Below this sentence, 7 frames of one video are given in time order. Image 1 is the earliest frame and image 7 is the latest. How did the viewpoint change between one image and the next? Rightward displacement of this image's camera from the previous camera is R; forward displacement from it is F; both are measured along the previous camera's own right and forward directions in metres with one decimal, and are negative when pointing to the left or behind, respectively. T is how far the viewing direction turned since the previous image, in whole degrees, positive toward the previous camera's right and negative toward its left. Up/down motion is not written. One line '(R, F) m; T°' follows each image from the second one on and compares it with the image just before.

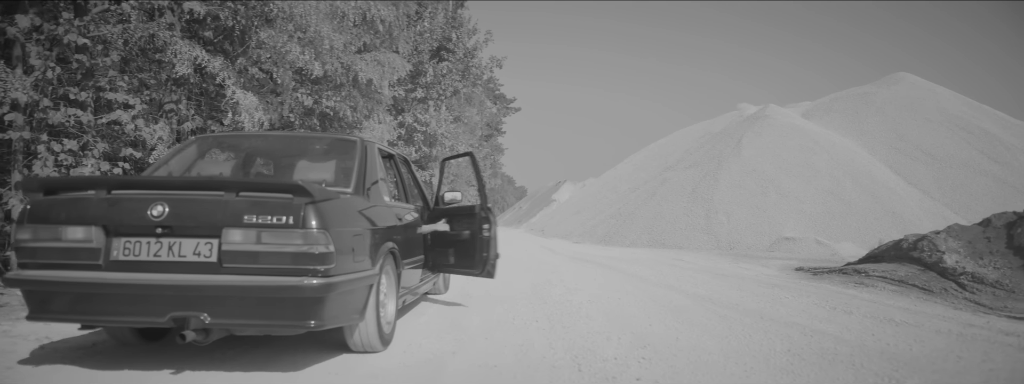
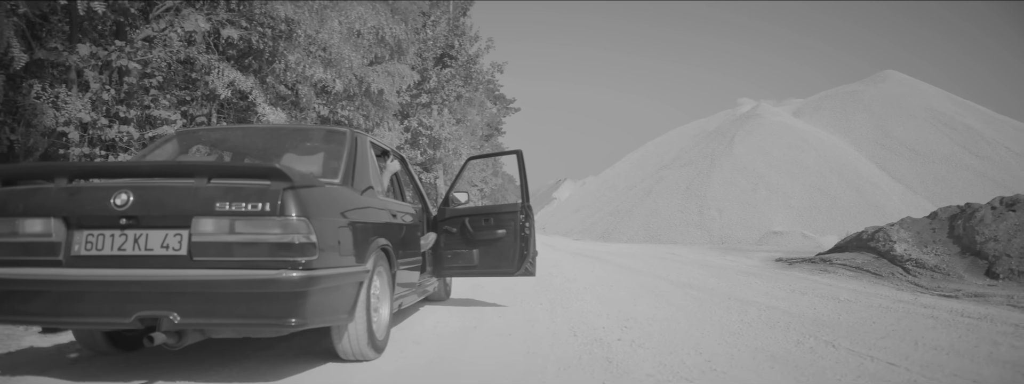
(-0.1, -1.1) m; 0°
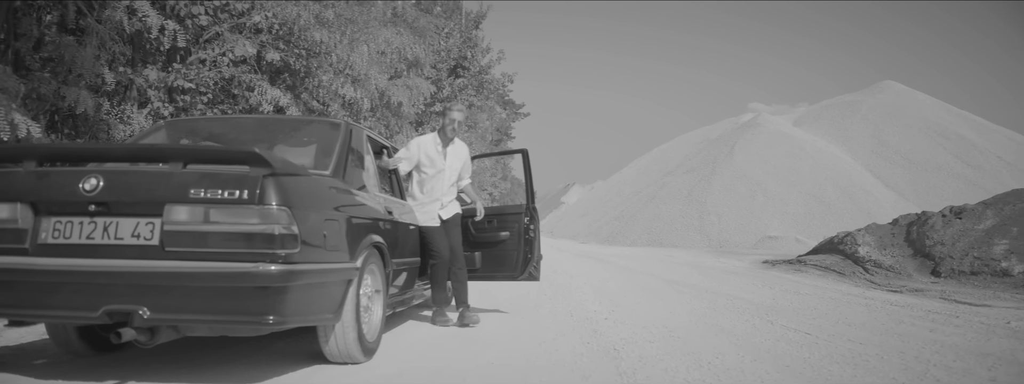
(0.0, -1.3) m; -1°
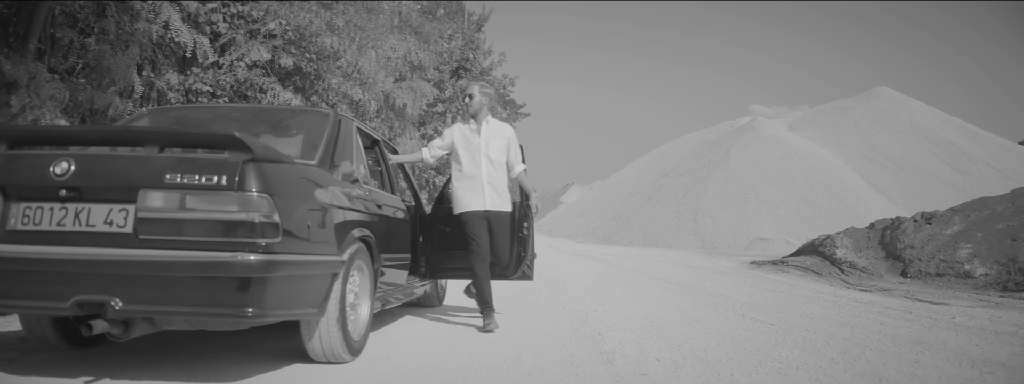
(0.0, -0.6) m; 0°
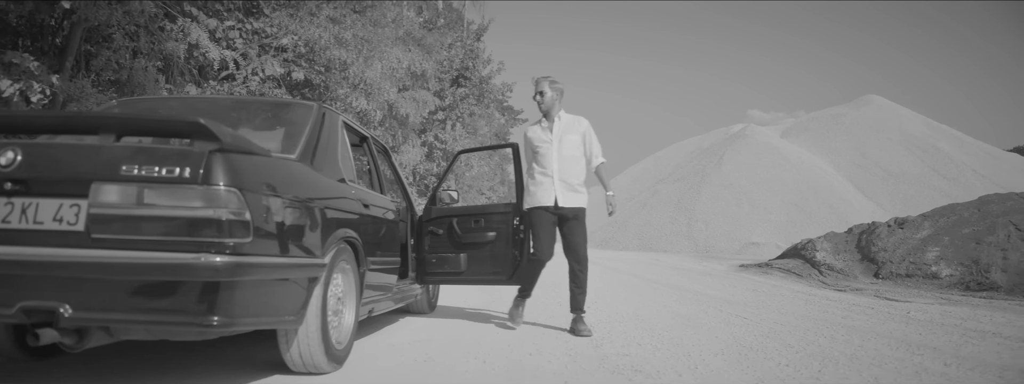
(0.0, -0.7) m; 0°
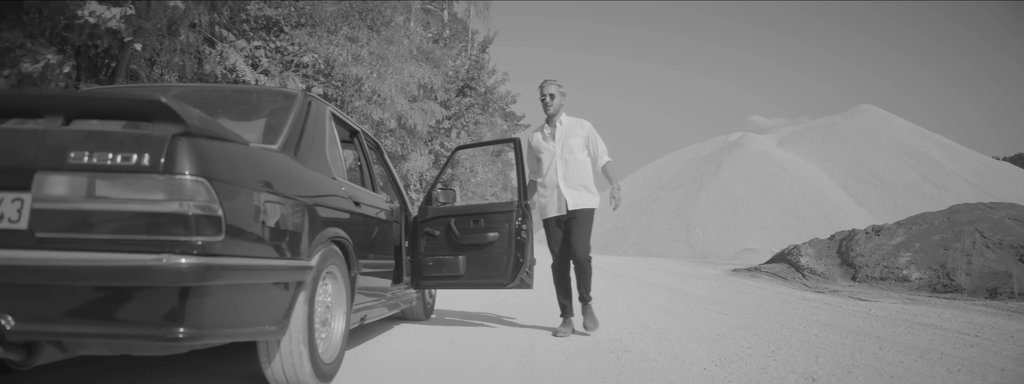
(-0.1, -0.9) m; 0°
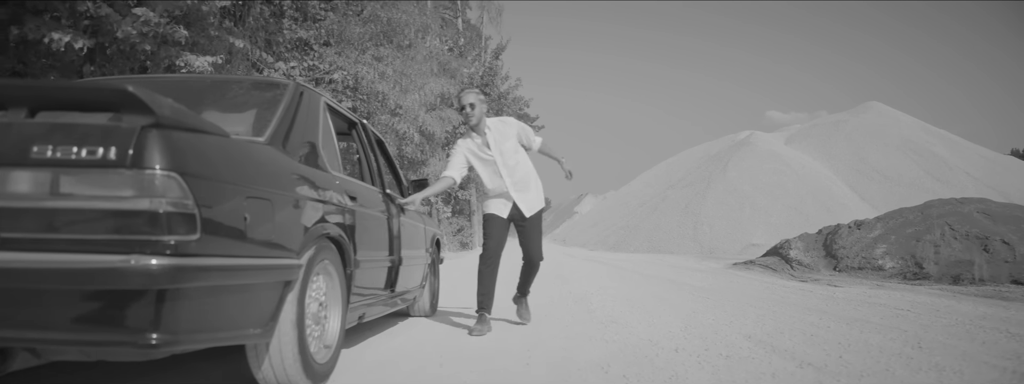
(0.0, -1.3) m; -1°
